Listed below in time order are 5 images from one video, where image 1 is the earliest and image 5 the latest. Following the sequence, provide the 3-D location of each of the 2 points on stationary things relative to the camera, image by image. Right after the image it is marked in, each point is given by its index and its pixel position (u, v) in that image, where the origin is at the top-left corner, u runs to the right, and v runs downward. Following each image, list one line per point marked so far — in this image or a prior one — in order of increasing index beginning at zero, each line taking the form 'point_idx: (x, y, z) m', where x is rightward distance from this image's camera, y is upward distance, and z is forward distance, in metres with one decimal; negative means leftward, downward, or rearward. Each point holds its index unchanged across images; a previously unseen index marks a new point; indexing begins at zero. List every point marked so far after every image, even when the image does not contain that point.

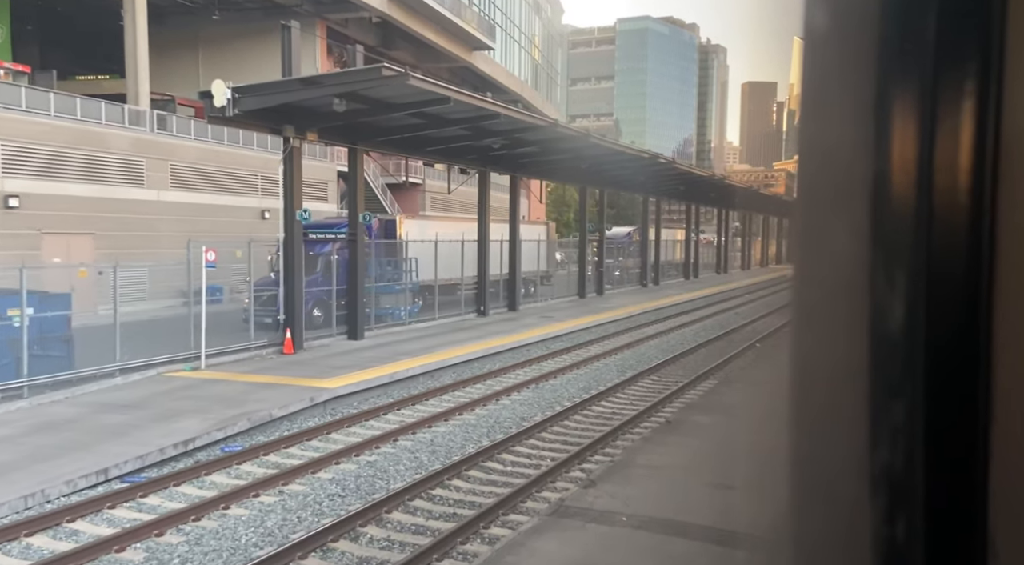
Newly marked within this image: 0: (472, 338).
0: (-0.8, -1.1, +17.1) m
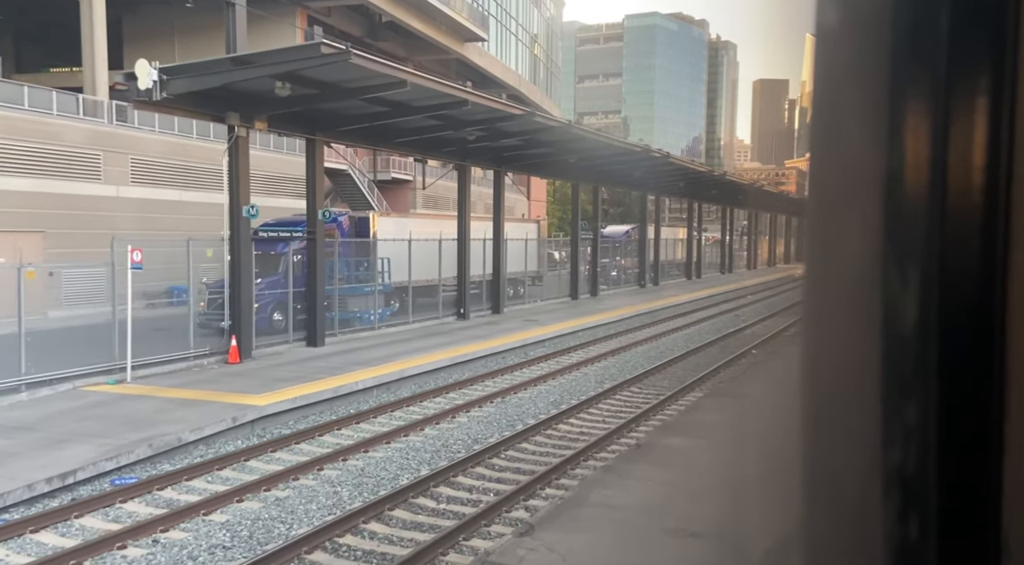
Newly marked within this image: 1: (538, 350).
0: (-1.2, -1.1, +16.1) m
1: (+0.5, -1.2, +15.9) m
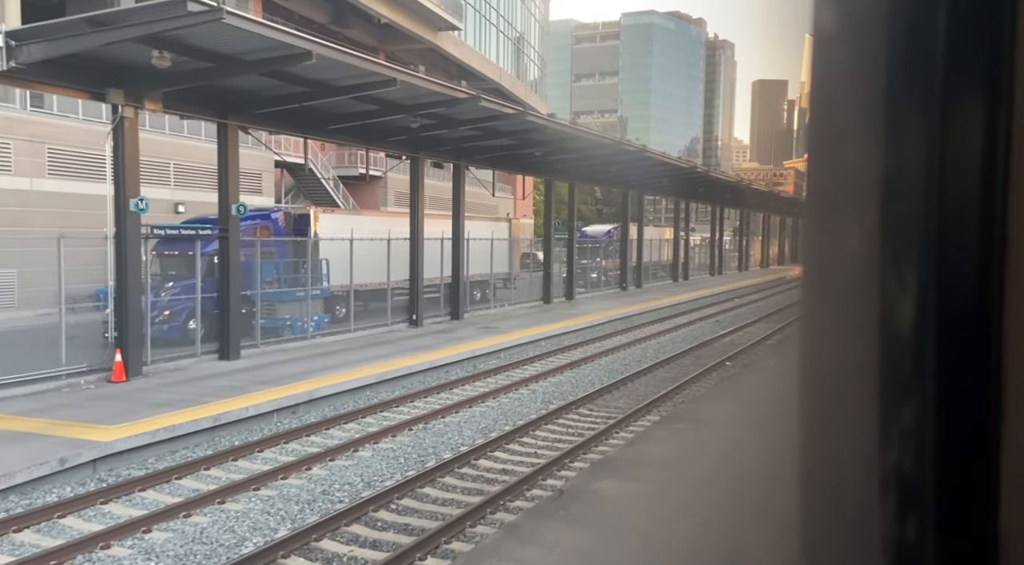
0: (-1.9, -1.2, +14.6) m
1: (-0.3, -1.3, +14.4) m
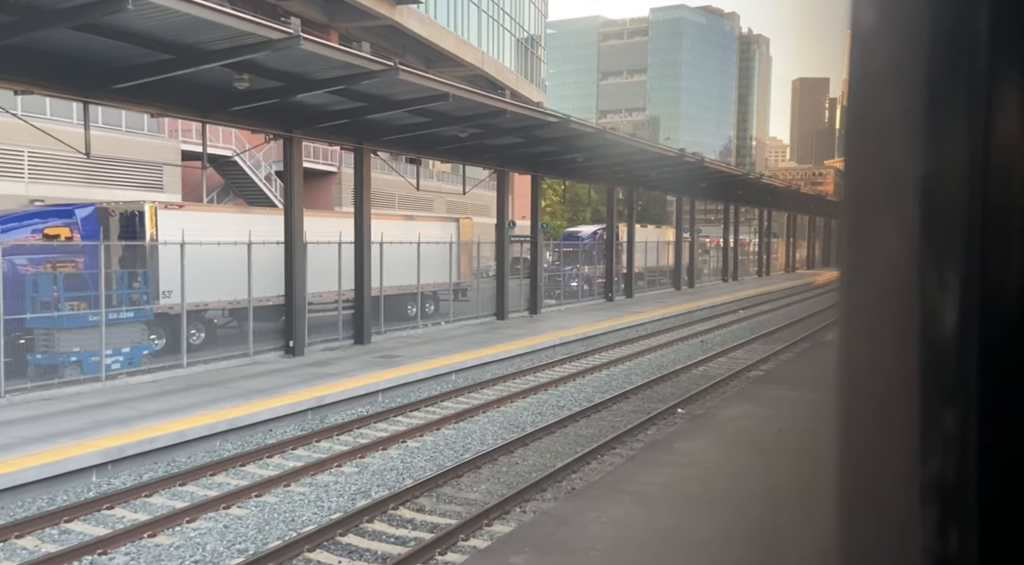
0: (-3.2, -1.4, +11.1) m
1: (-1.6, -1.5, +10.9) m
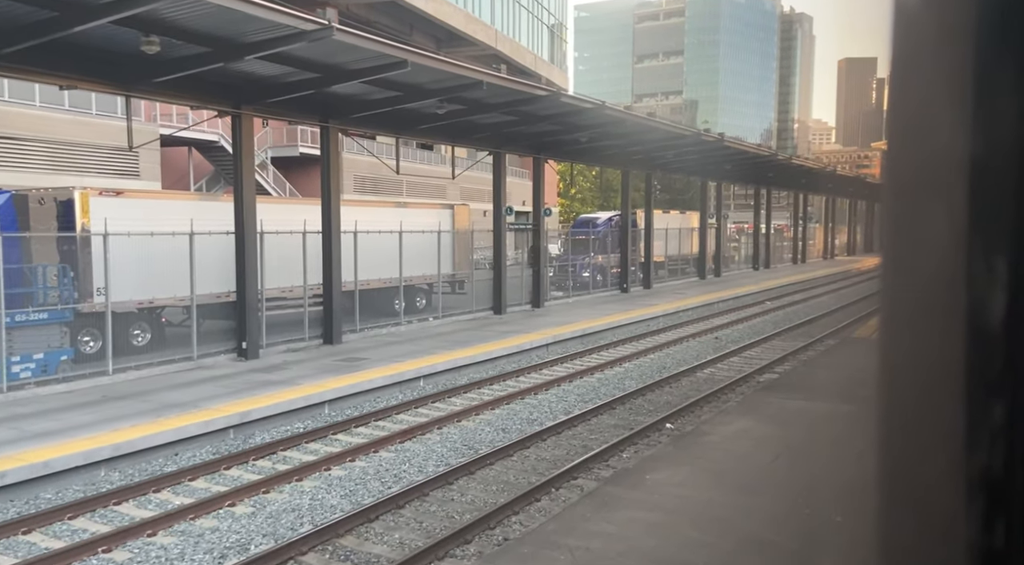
0: (-3.5, -1.3, +9.9) m
1: (-1.9, -1.4, +9.6) m
